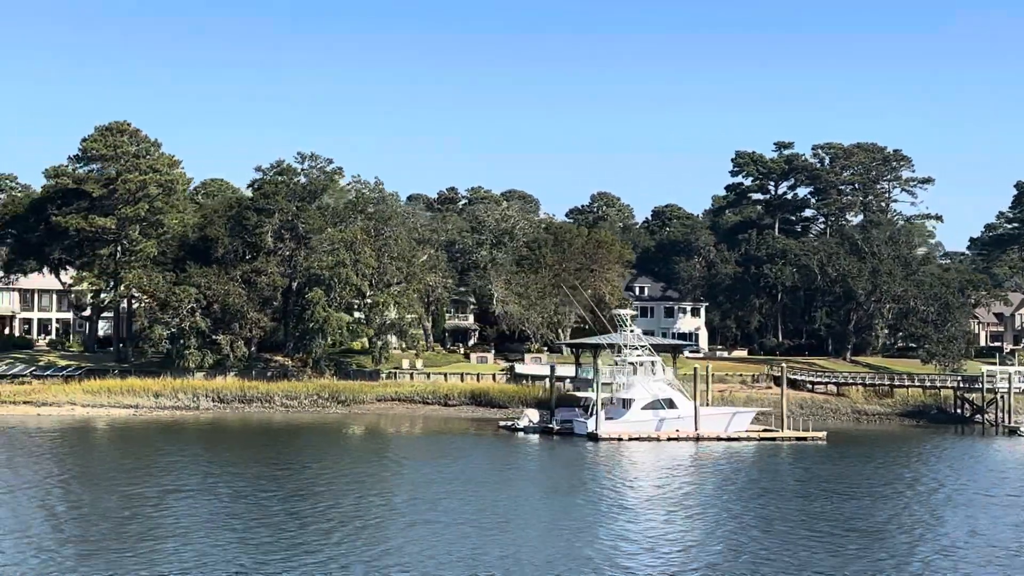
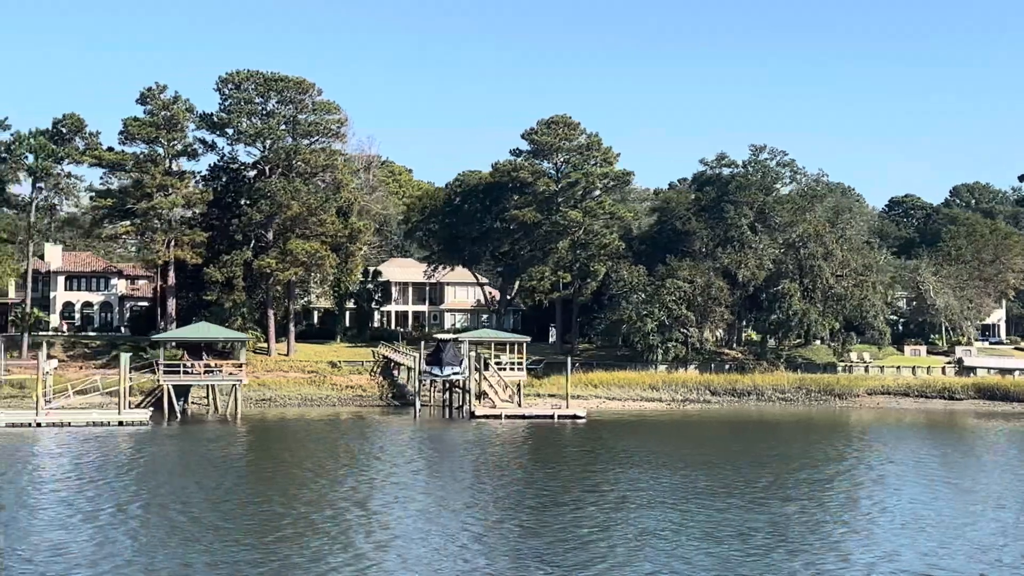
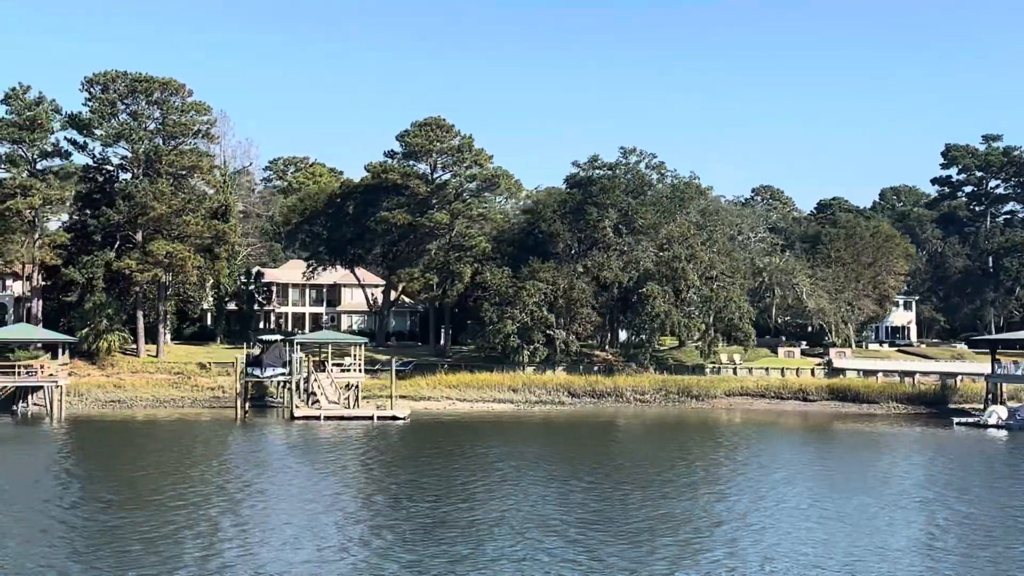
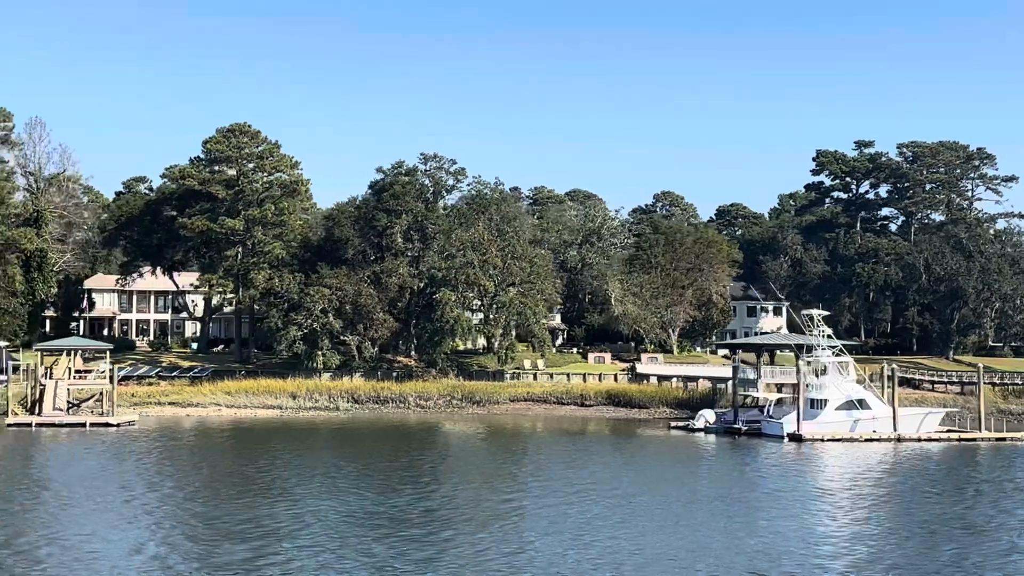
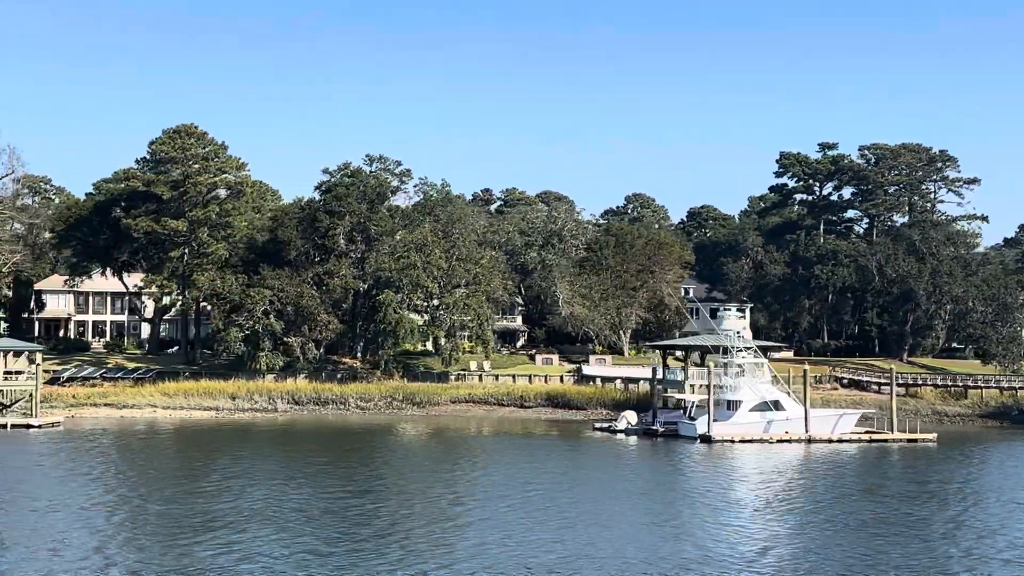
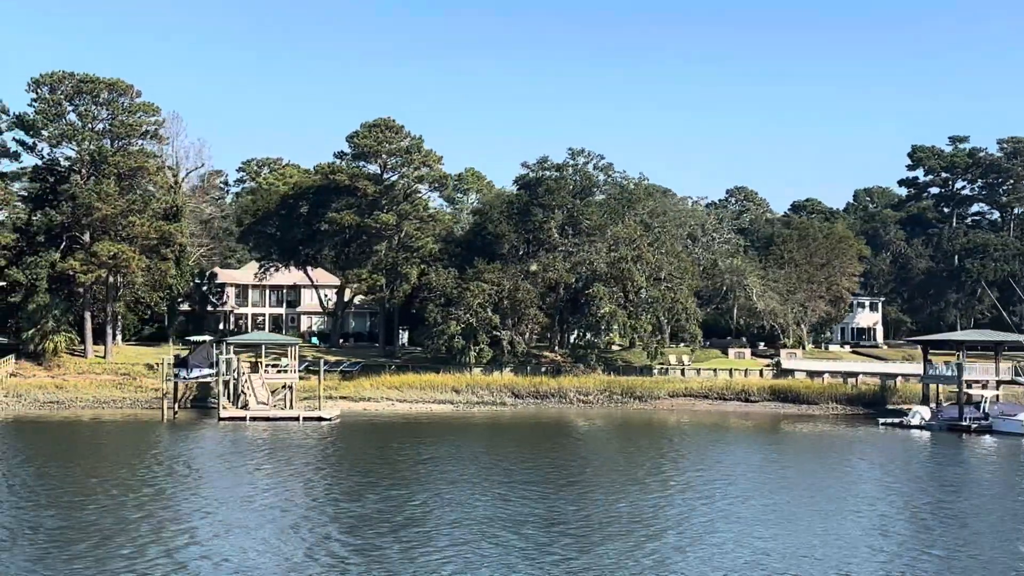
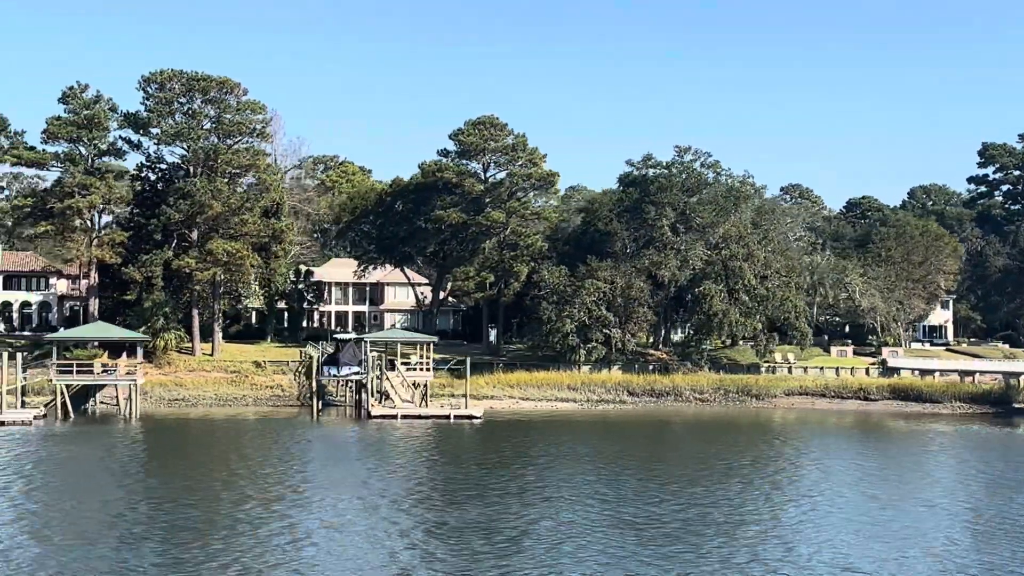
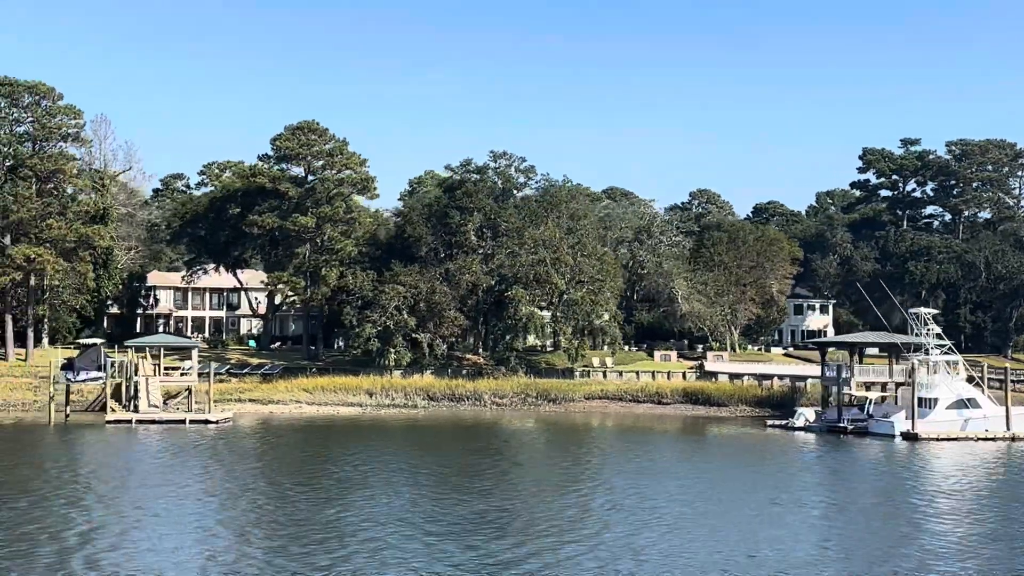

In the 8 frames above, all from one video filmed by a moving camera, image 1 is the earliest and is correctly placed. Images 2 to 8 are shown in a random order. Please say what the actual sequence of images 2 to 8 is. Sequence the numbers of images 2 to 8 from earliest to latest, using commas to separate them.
5, 4, 8, 6, 3, 7, 2
